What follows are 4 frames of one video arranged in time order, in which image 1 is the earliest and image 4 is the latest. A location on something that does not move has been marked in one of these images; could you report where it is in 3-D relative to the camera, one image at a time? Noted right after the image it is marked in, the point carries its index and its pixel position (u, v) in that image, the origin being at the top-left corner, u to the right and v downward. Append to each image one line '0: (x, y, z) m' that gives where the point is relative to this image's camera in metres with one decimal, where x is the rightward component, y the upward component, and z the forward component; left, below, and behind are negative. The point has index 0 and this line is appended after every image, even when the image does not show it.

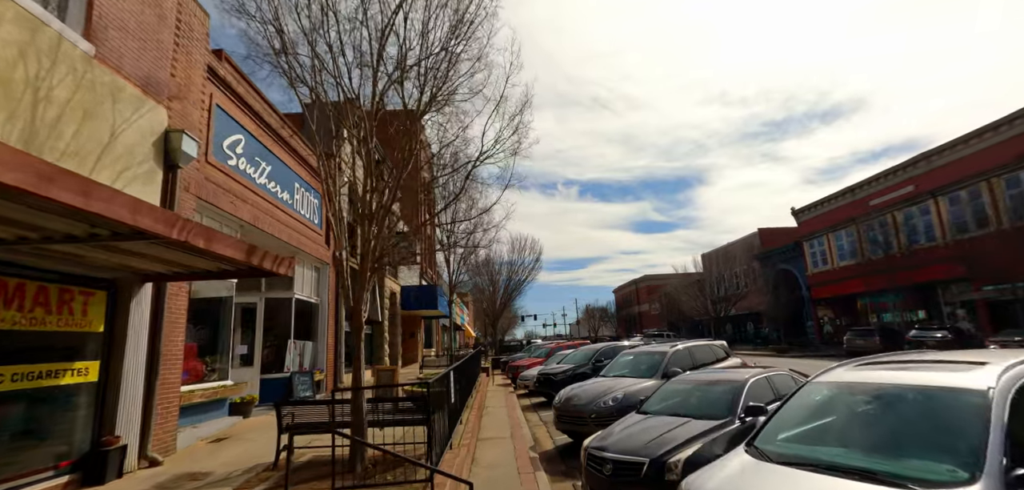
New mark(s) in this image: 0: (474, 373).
0: (-1.3, -4.4, +17.9) m
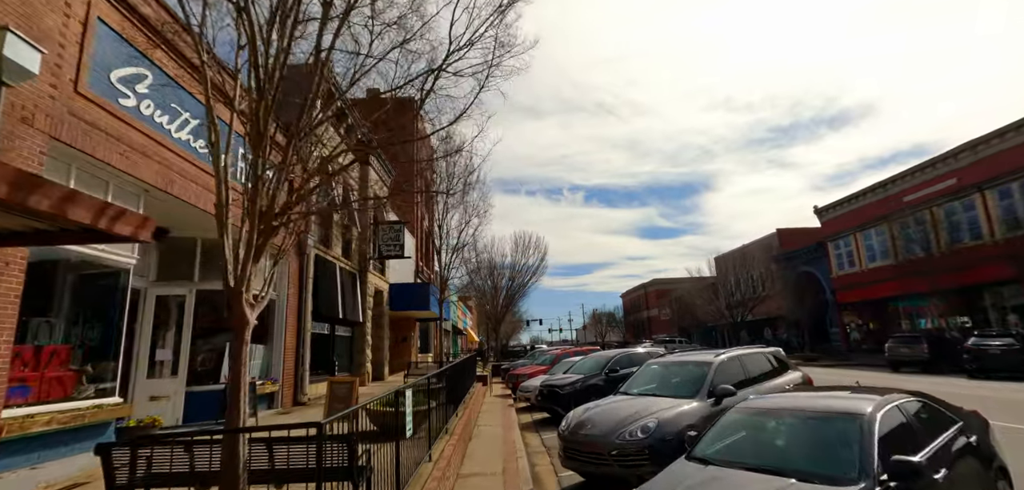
0: (-1.4, -4.0, +15.4) m
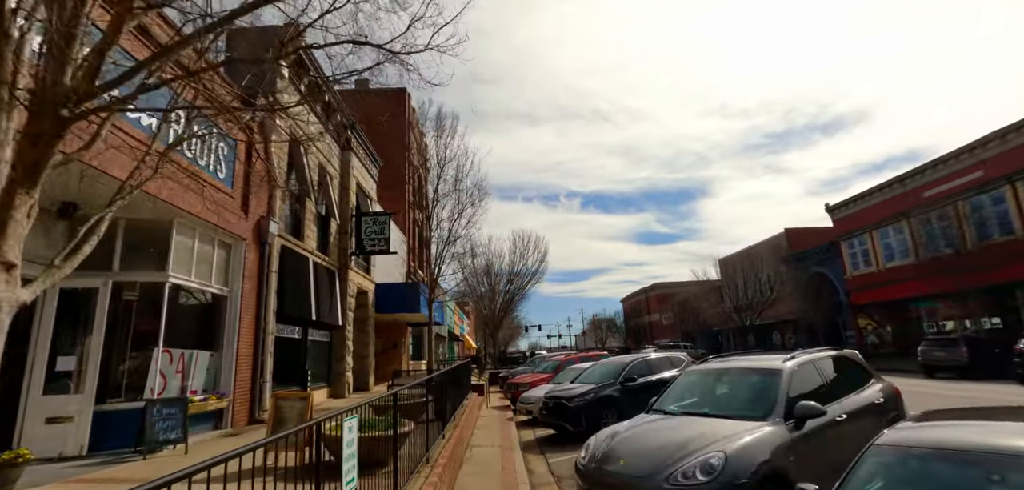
0: (-1.4, -3.8, +13.5) m
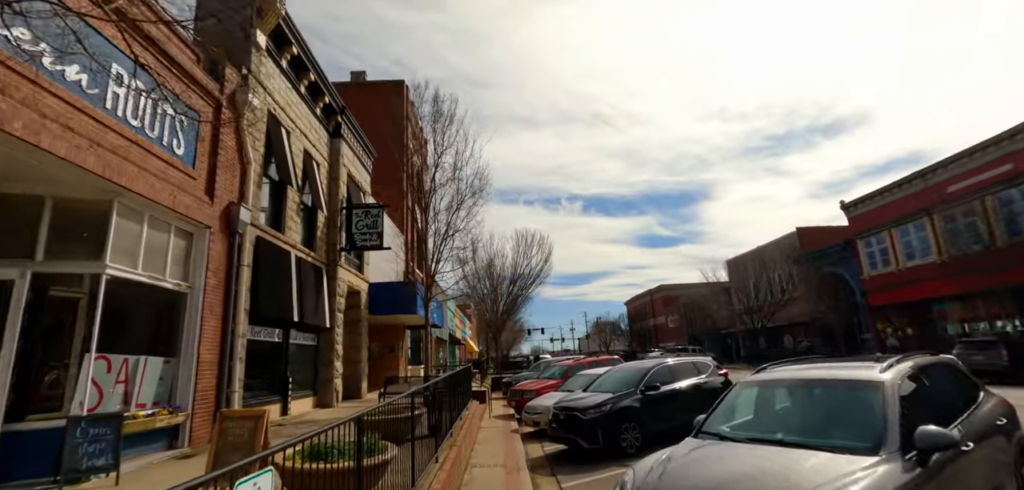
0: (-1.3, -3.6, +12.1) m
